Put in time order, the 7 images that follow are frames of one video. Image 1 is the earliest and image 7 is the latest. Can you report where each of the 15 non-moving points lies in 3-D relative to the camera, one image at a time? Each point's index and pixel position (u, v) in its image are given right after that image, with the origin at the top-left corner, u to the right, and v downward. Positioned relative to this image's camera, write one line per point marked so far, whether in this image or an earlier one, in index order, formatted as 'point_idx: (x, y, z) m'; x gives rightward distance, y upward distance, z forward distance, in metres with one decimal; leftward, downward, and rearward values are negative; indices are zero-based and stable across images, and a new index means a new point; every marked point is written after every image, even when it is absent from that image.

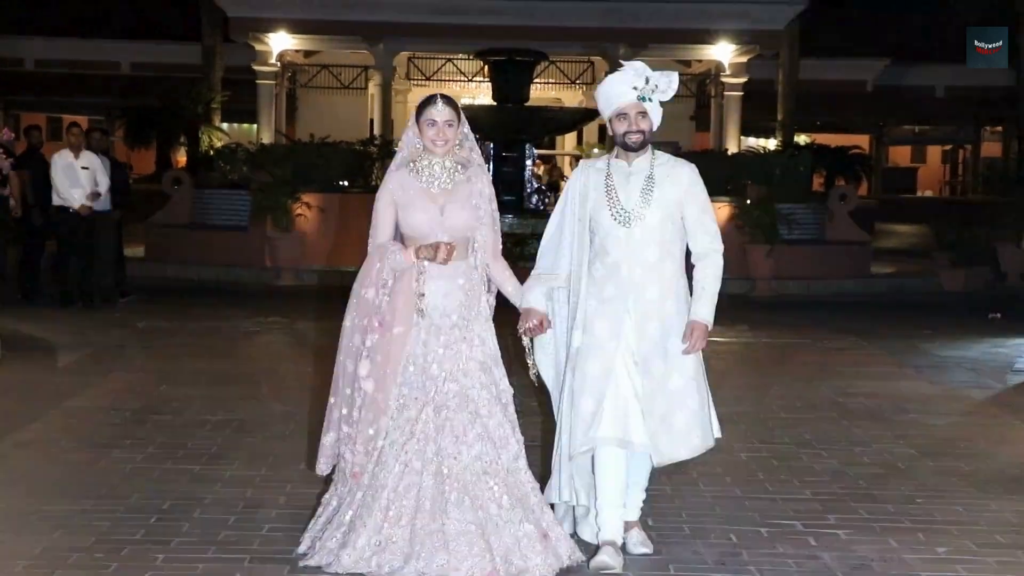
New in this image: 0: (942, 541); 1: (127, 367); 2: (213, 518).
0: (+1.8, -1.0, +5.5) m
1: (-2.5, -0.5, +8.6) m
2: (-1.3, -1.0, +5.8) m
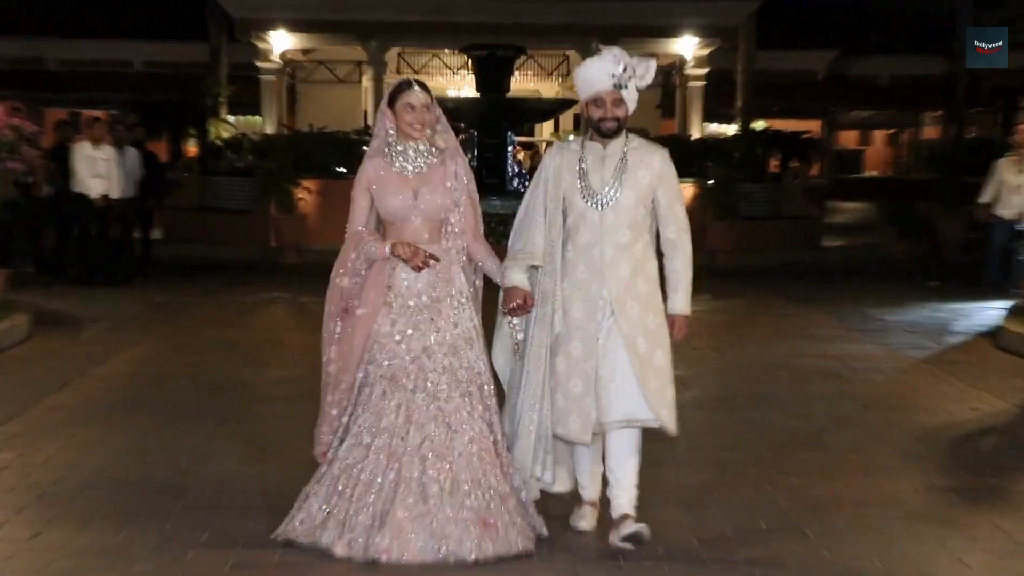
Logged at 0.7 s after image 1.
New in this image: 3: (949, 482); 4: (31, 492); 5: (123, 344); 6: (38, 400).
0: (+1.7, -0.9, +6.0) m
1: (-2.6, -0.3, +9.0) m
2: (-1.4, -0.9, +6.3) m
3: (+2.0, -0.9, +6.2) m
4: (-2.3, -0.9, +5.9) m
5: (-2.7, -0.3, +9.1) m
6: (-2.7, -0.6, +7.5) m
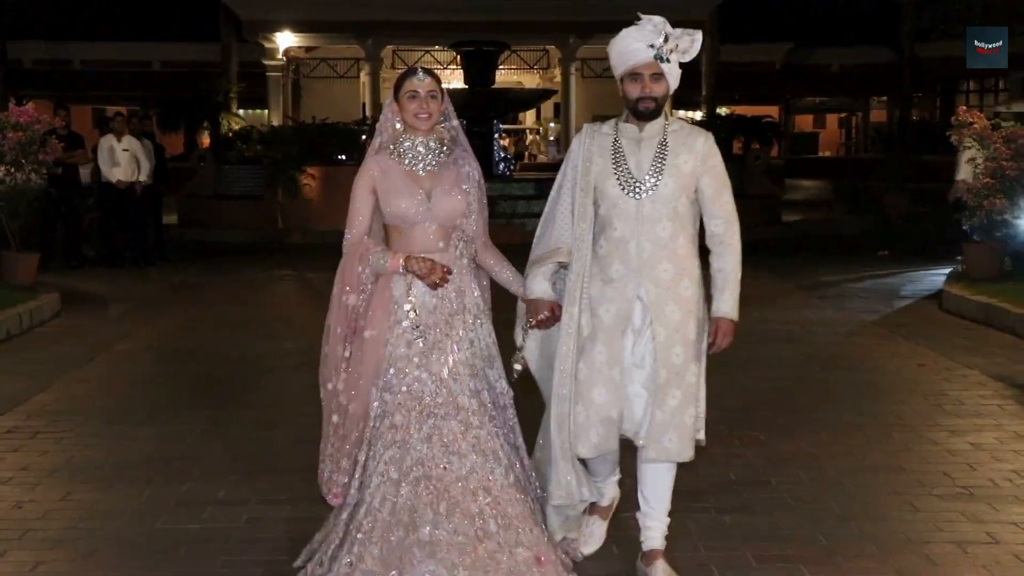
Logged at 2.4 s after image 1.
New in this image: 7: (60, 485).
0: (+1.7, -0.7, +6.6) m
1: (-2.6, -0.2, +9.5) m
2: (-1.4, -0.8, +6.9) m
3: (+2.0, -0.7, +6.7) m
4: (-2.3, -0.8, +6.4) m
5: (-2.7, -0.3, +9.6) m
6: (-2.7, -0.5, +8.0) m
7: (-2.2, -0.9, +6.1) m
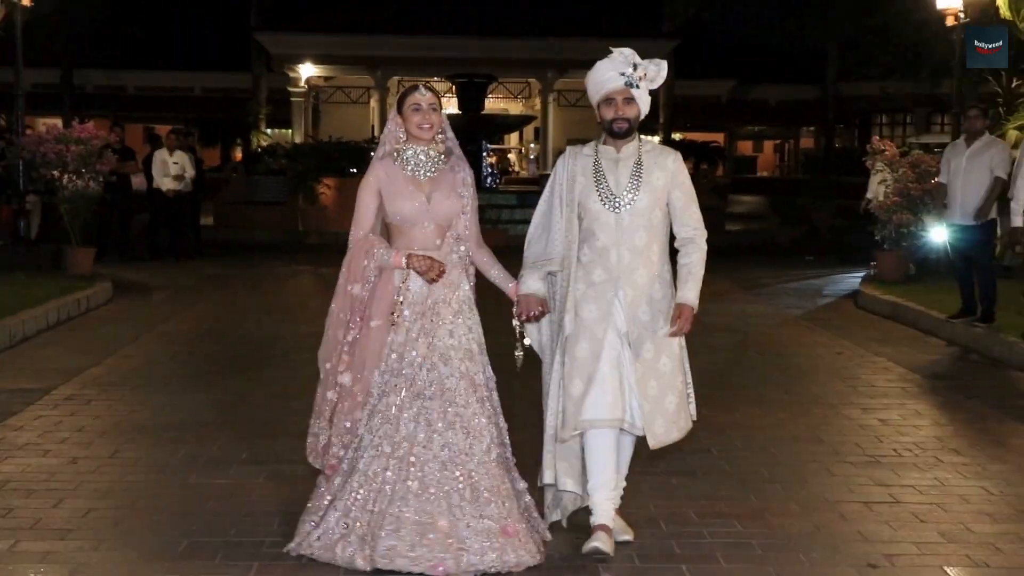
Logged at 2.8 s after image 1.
0: (+1.6, -0.8, +7.6) m
1: (-2.7, -0.2, +10.6) m
2: (-1.5, -0.7, +7.9) m
3: (+1.9, -0.7, +7.8) m
4: (-2.4, -0.8, +7.5) m
5: (-2.8, -0.2, +10.7) m
6: (-2.8, -0.5, +9.0) m
7: (-2.3, -0.9, +7.1) m
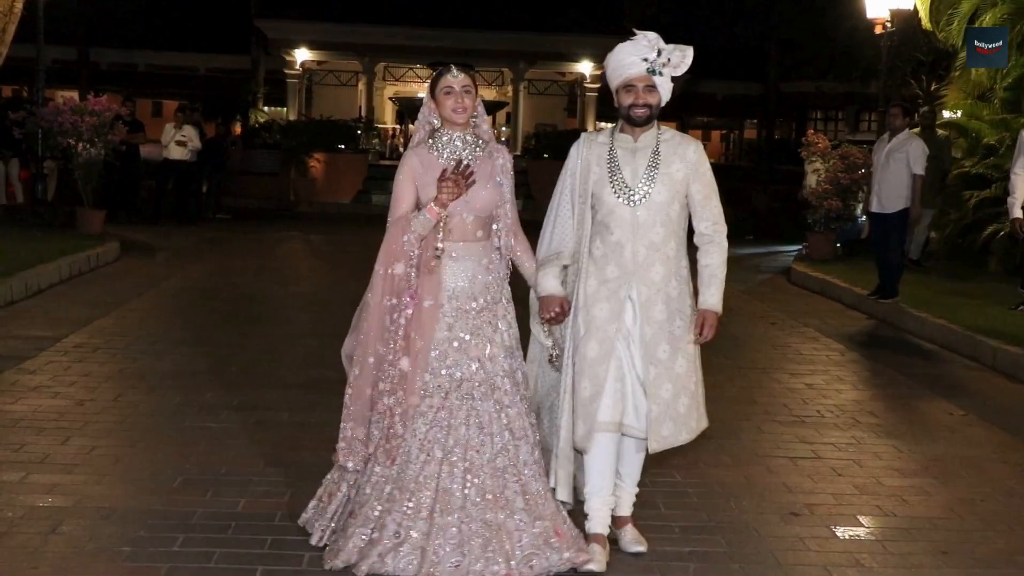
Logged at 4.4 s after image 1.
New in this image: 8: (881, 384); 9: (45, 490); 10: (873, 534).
0: (+1.3, -0.6, +8.4) m
1: (-2.9, +0.1, +11.4) m
2: (-1.7, -0.5, +8.7) m
3: (+1.7, -0.6, +8.6) m
4: (-2.6, -0.5, +8.3) m
5: (-3.0, +0.1, +11.4) m
6: (-3.0, -0.2, +9.8) m
7: (-2.5, -0.6, +7.9) m
8: (+2.5, -0.6, +8.4) m
9: (-2.3, -1.0, +6.2) m
10: (+1.7, -1.2, +6.1) m
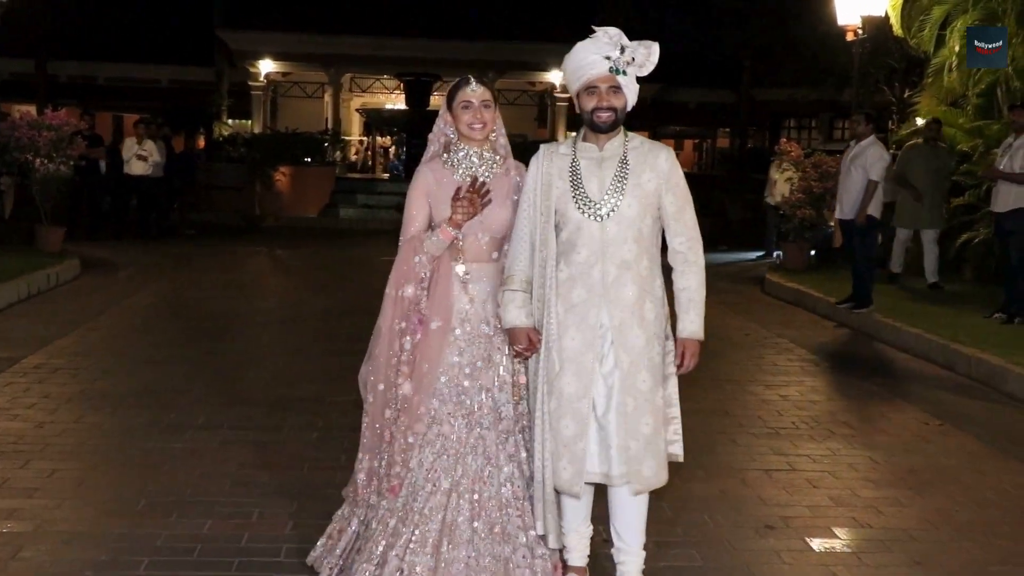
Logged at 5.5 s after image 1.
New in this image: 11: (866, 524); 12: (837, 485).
0: (+1.2, -0.7, +8.3) m
1: (-3.2, 0.0, +11.2) m
2: (-1.9, -0.6, +8.5) m
3: (+1.5, -0.6, +8.5) m
4: (-2.8, -0.6, +8.1) m
5: (-3.3, 0.0, +11.2) m
6: (-3.3, -0.3, +9.6) m
7: (-2.7, -0.7, +7.7) m
8: (+2.3, -0.7, +8.4) m
9: (-2.4, -1.1, +6.0) m
10: (+1.6, -1.2, +6.0) m
11: (+1.8, -1.2, +6.3) m
12: (+1.8, -1.1, +6.8) m
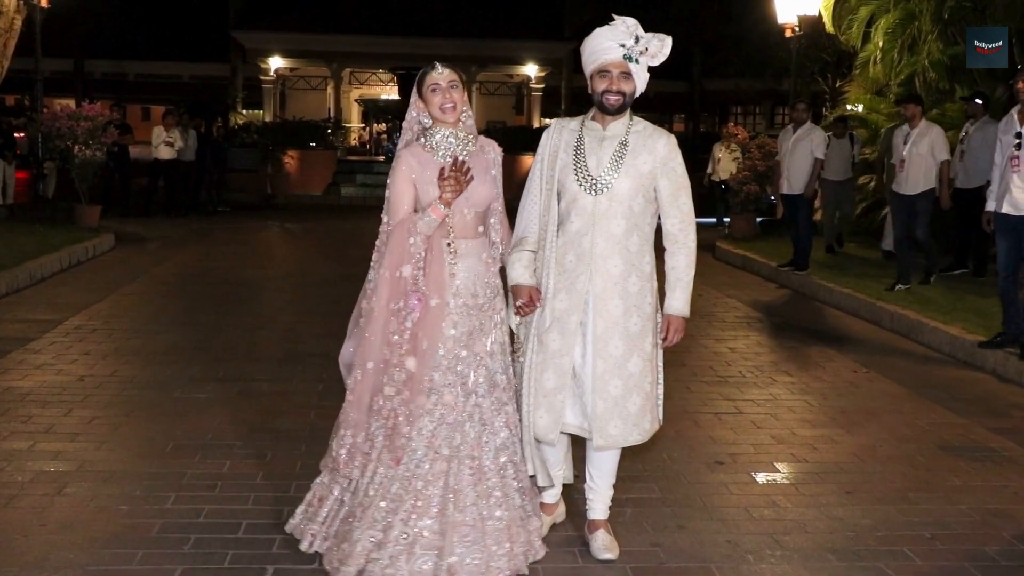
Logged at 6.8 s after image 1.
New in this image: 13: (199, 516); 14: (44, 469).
0: (+1.0, -0.4, +9.3) m
1: (-3.3, +0.2, +12.2) m
2: (-2.0, -0.4, +9.6) m
3: (+1.4, -0.4, +9.5) m
4: (-2.9, -0.4, +9.1) m
5: (-3.4, +0.2, +12.3) m
6: (-3.4, -0.1, +10.6) m
7: (-2.8, -0.5, +8.8) m
8: (+2.2, -0.5, +9.4) m
9: (-2.6, -0.9, +7.1) m
10: (+1.5, -1.0, +7.0) m
11: (+1.7, -1.0, +7.3) m
12: (+1.7, -0.9, +7.8) m
13: (-1.5, -1.1, +6.1) m
14: (-2.5, -1.0, +6.9) m
